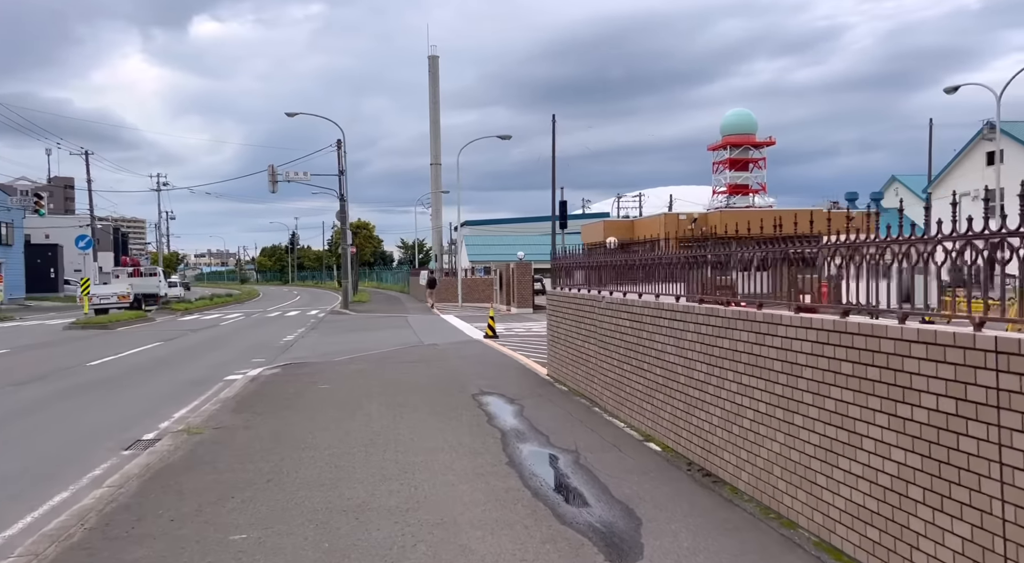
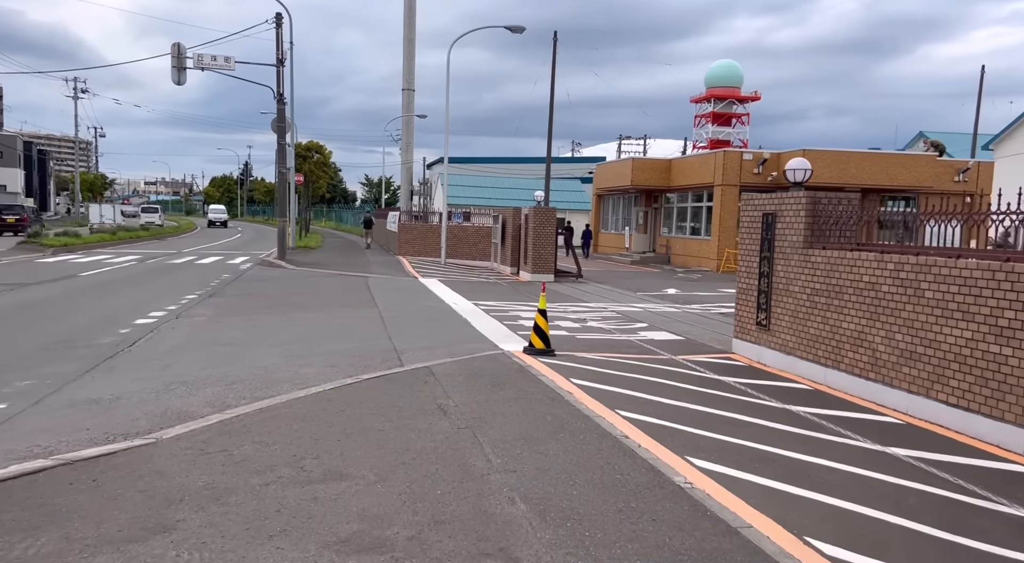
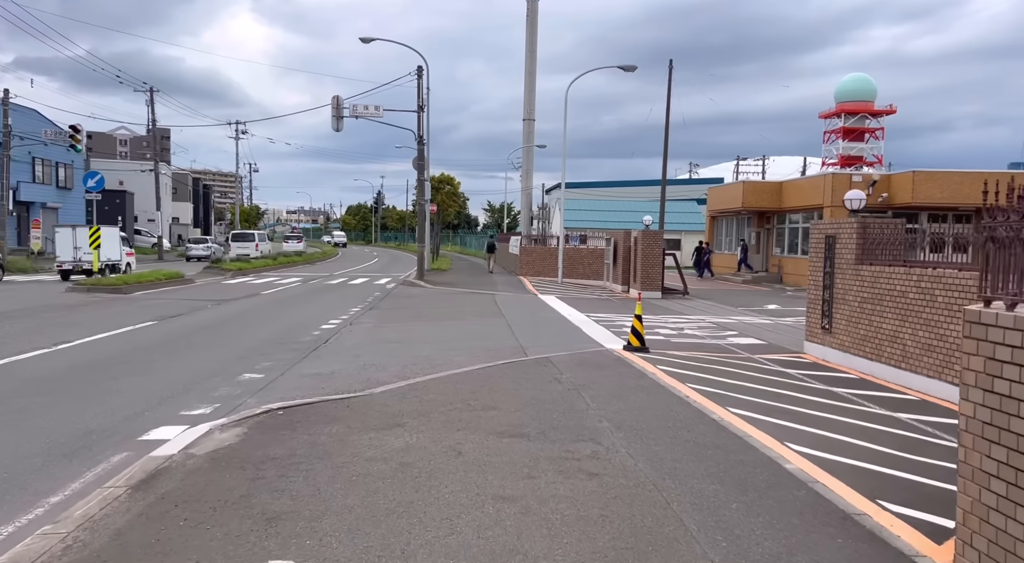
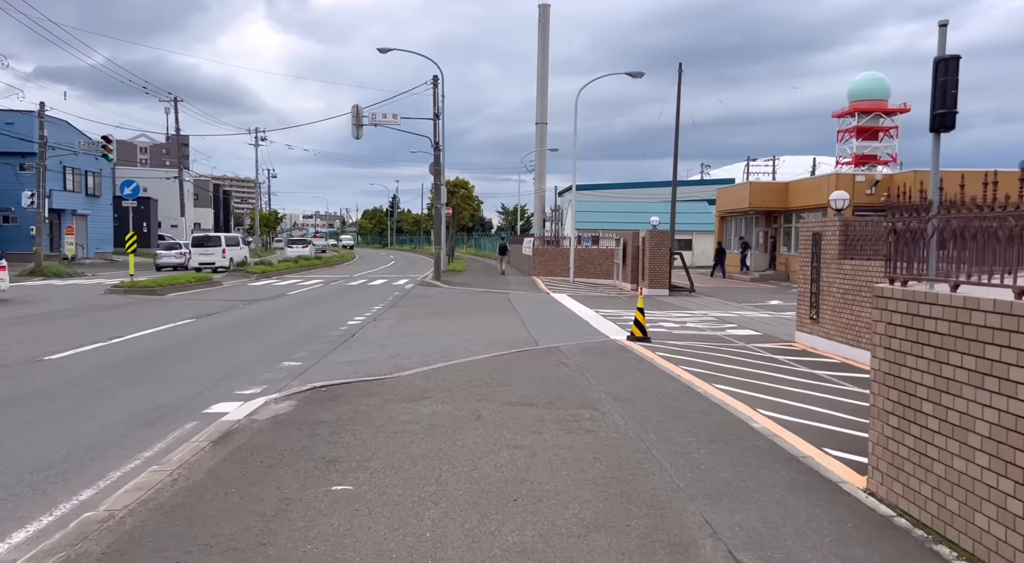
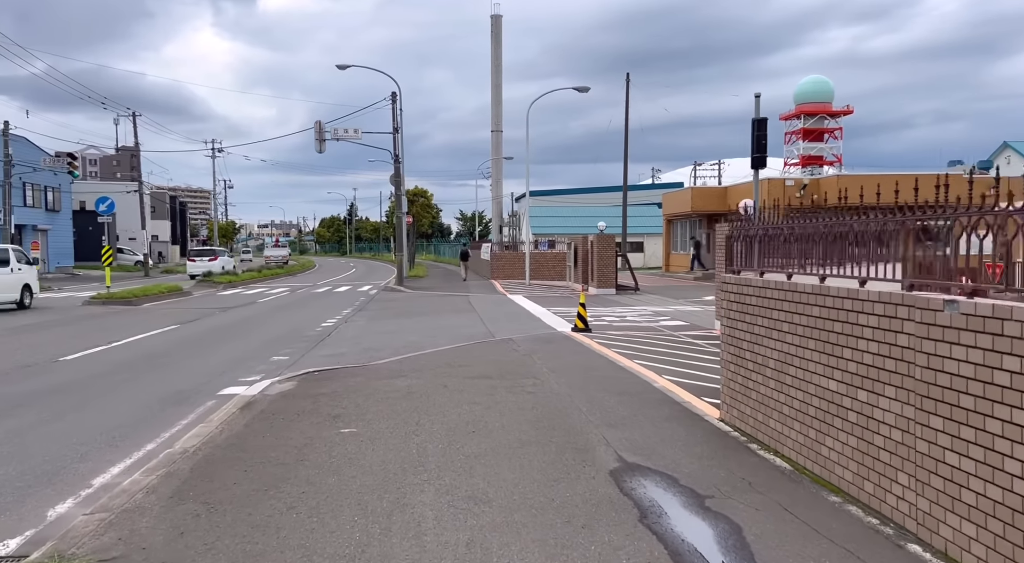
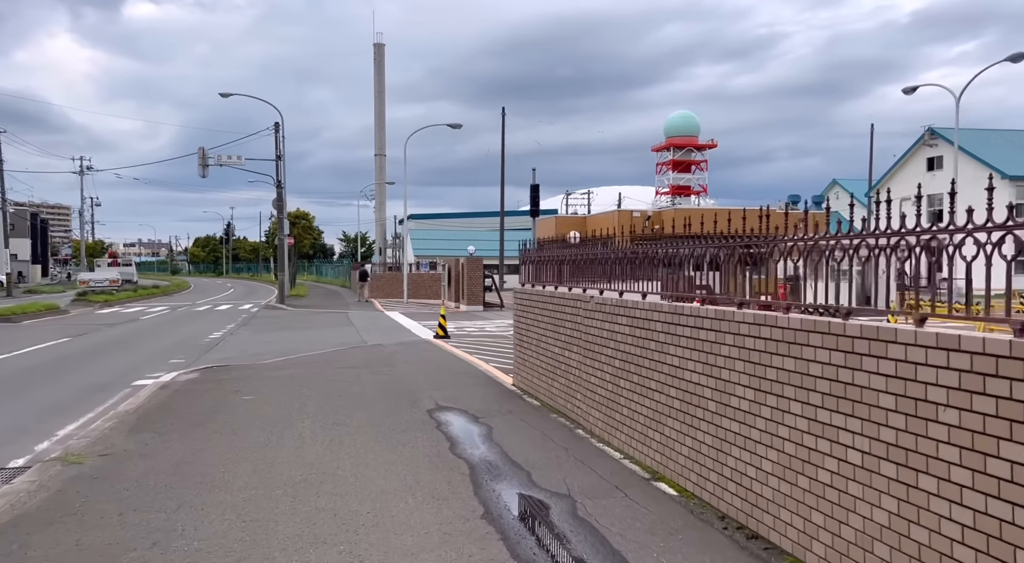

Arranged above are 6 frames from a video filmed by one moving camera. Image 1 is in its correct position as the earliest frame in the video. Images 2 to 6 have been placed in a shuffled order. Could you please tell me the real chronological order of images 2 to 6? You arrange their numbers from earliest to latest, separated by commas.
6, 5, 4, 3, 2
